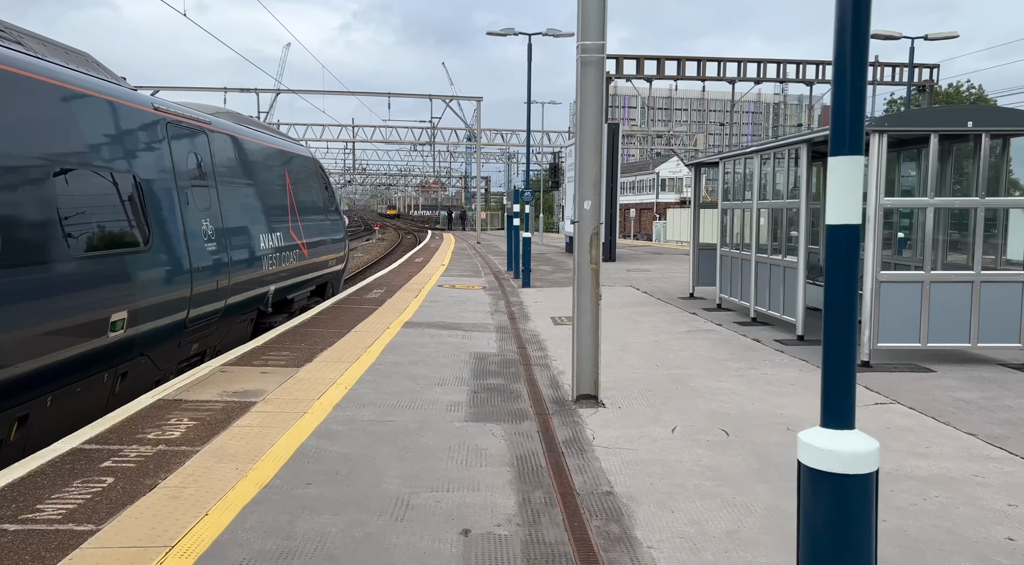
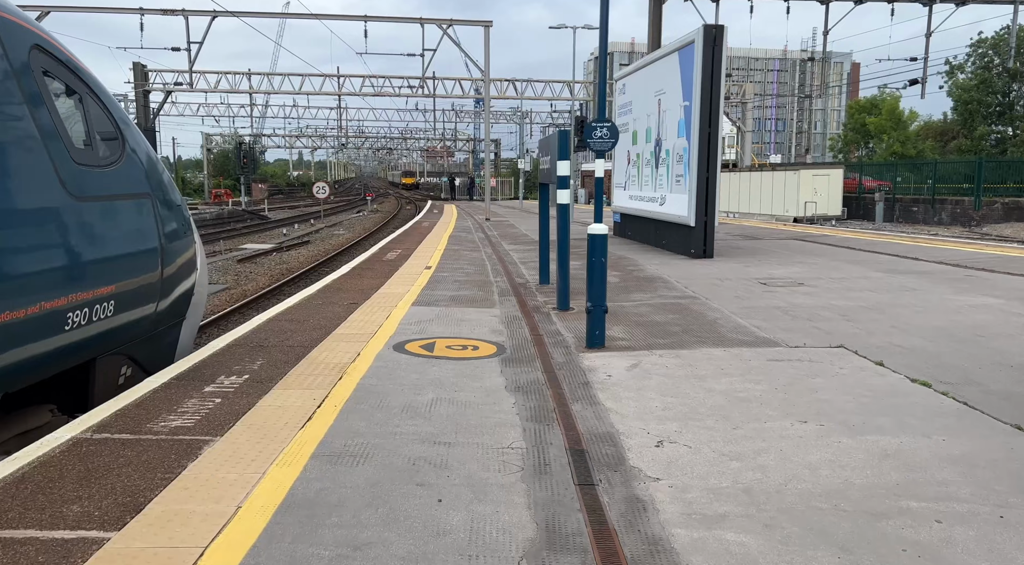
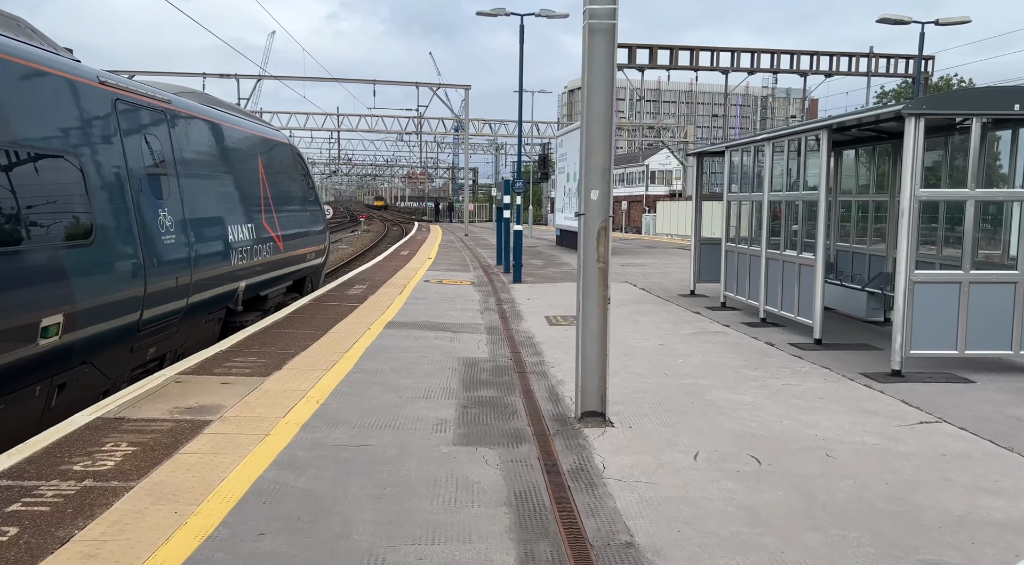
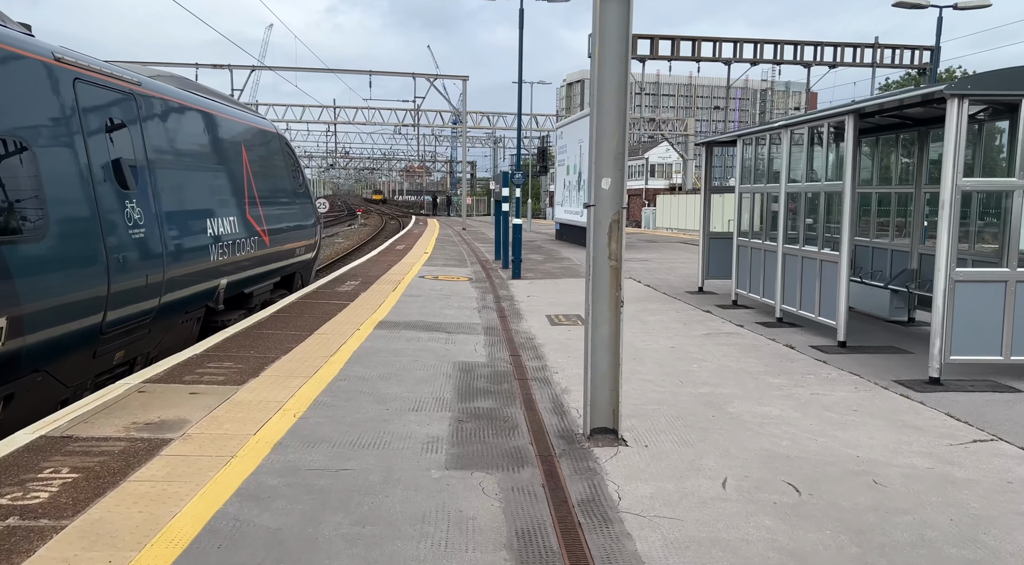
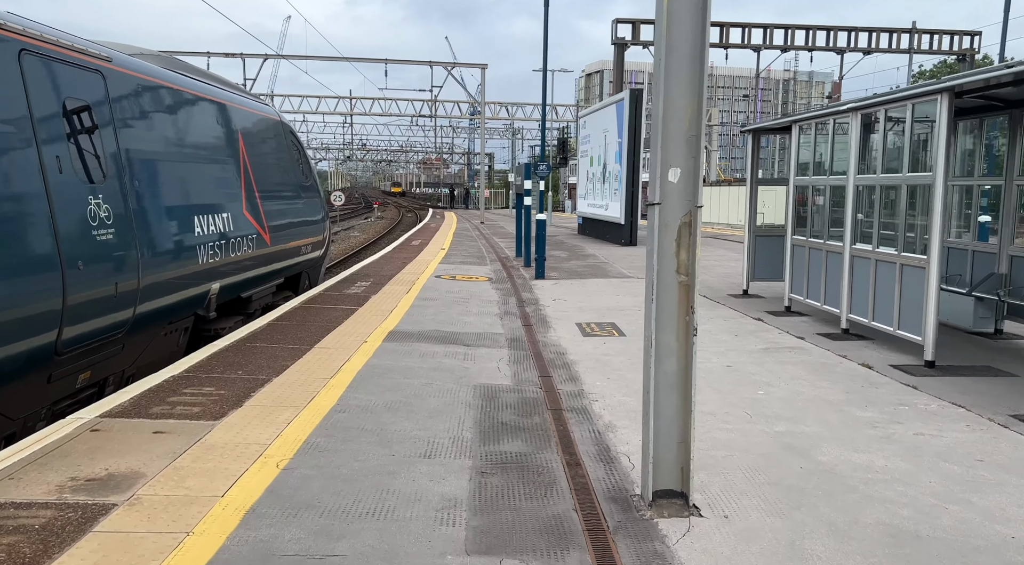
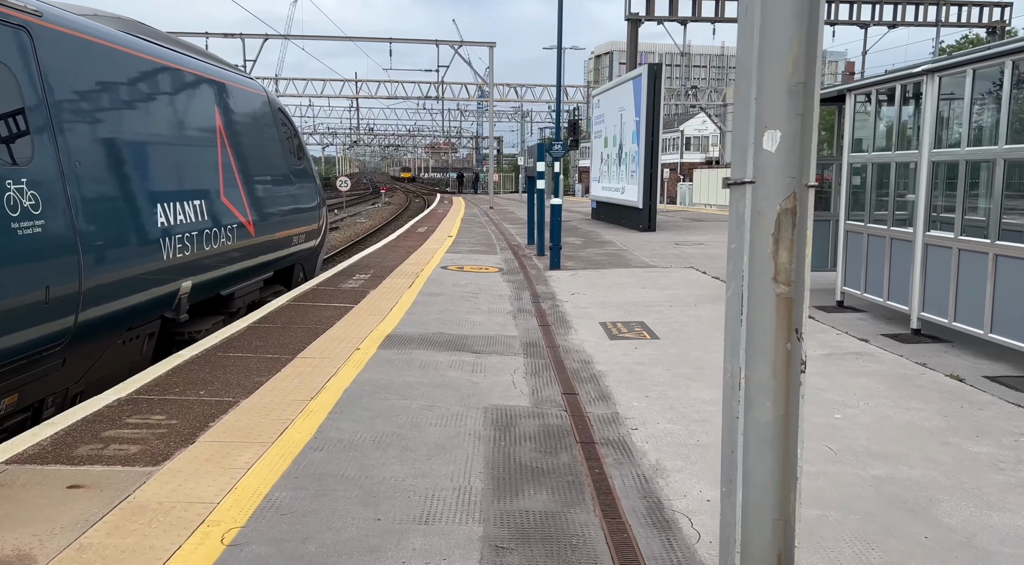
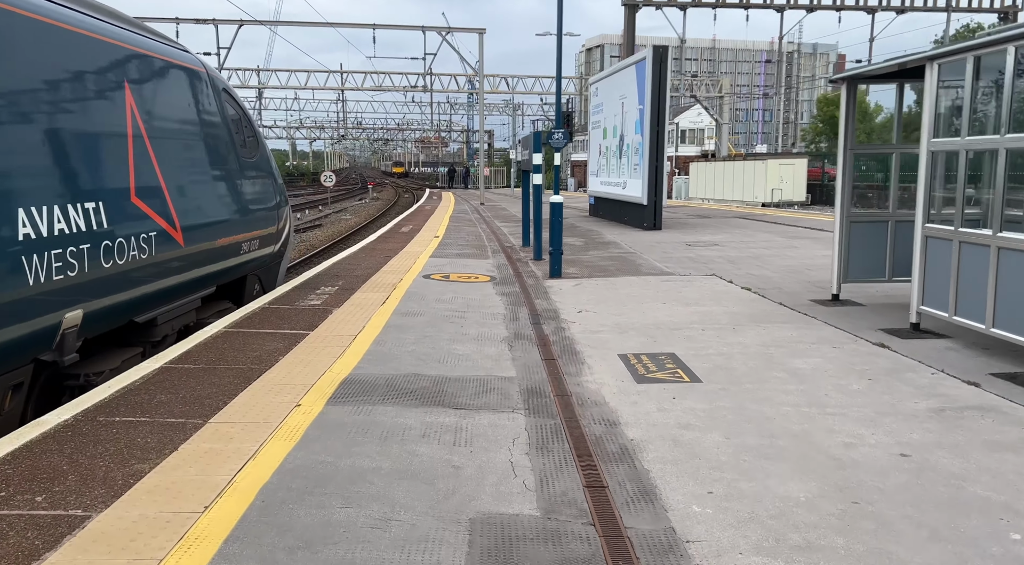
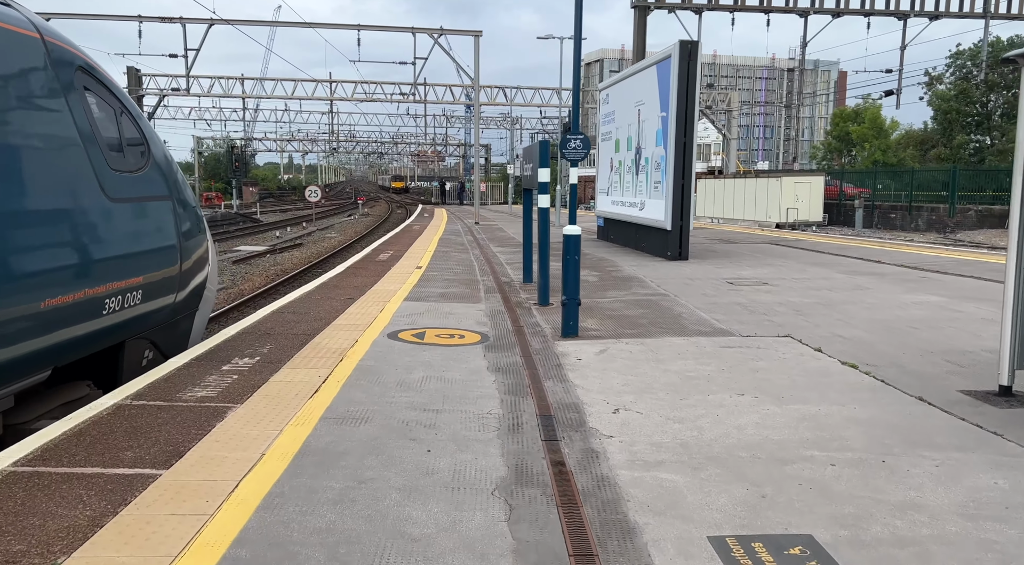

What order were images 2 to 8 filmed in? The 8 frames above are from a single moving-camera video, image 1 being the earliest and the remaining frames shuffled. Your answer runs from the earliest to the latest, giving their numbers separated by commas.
3, 4, 5, 6, 7, 8, 2
